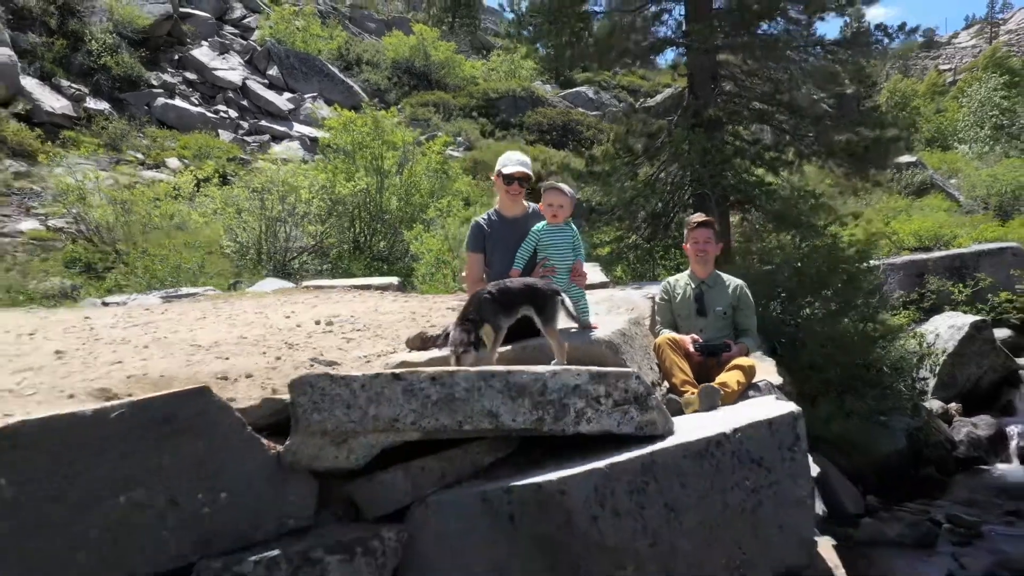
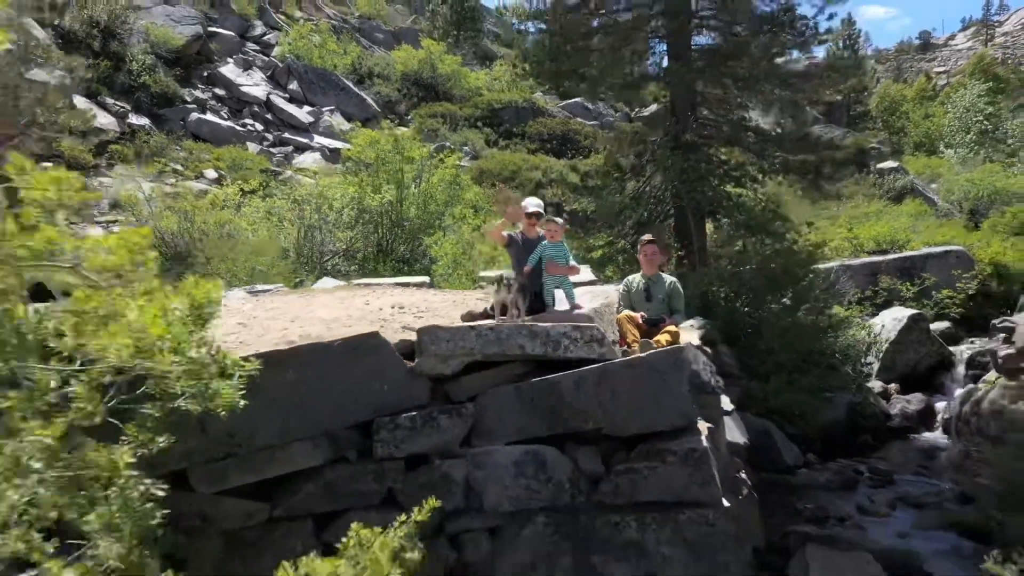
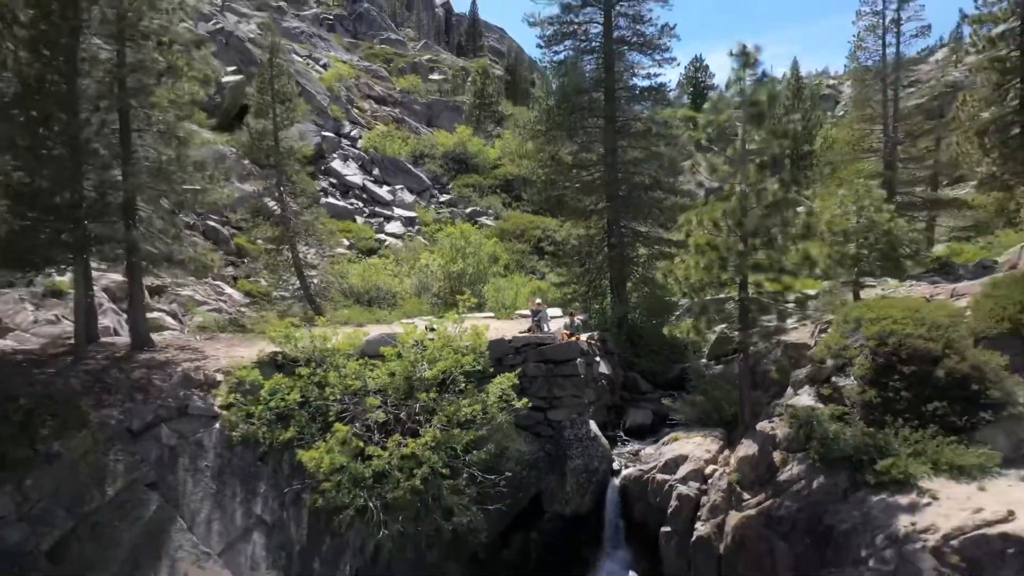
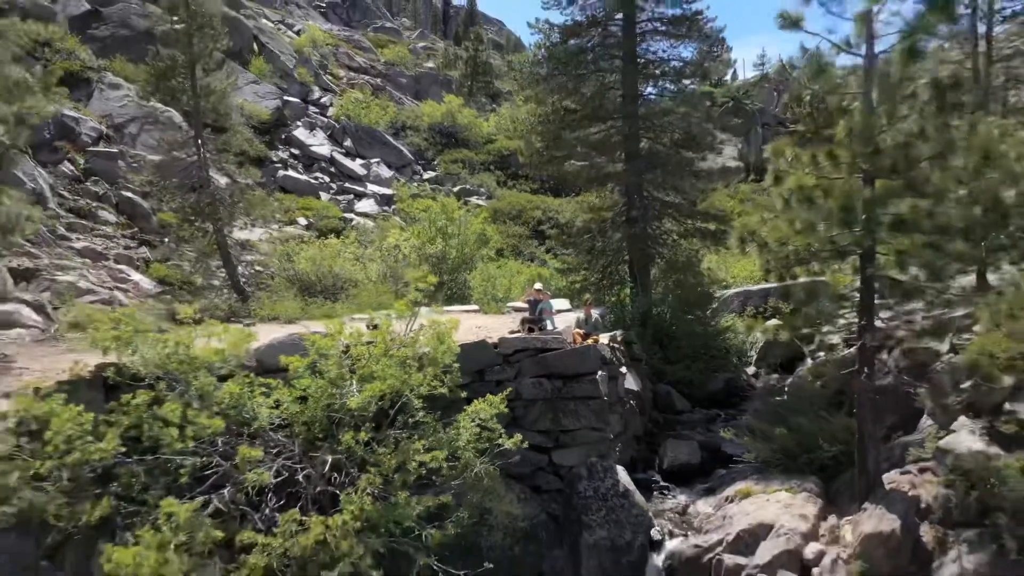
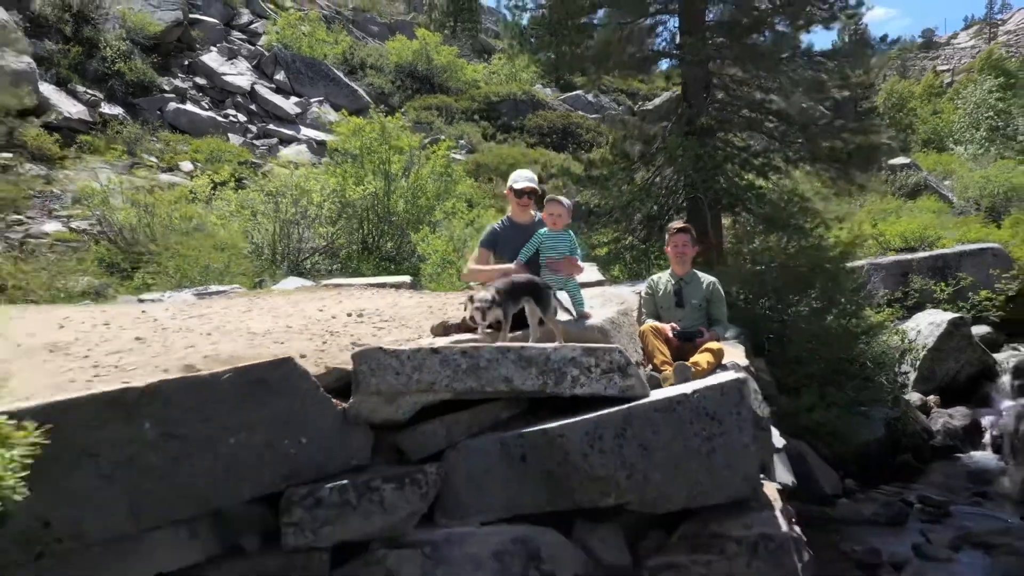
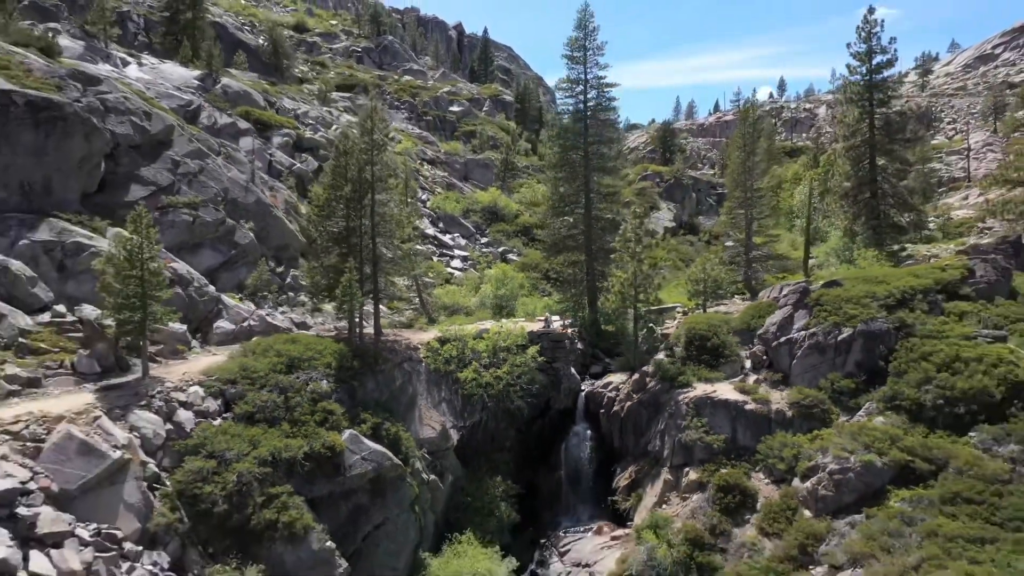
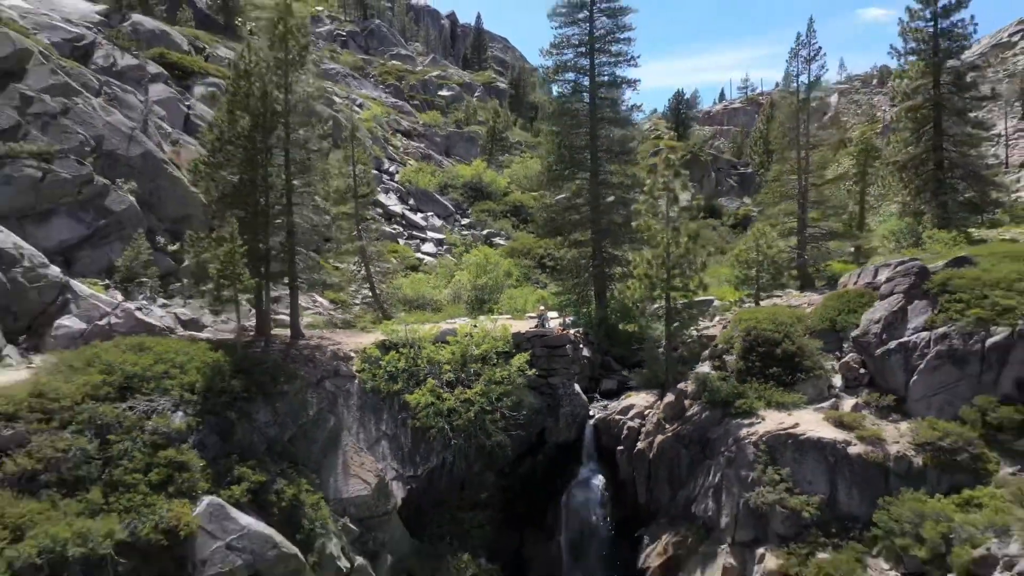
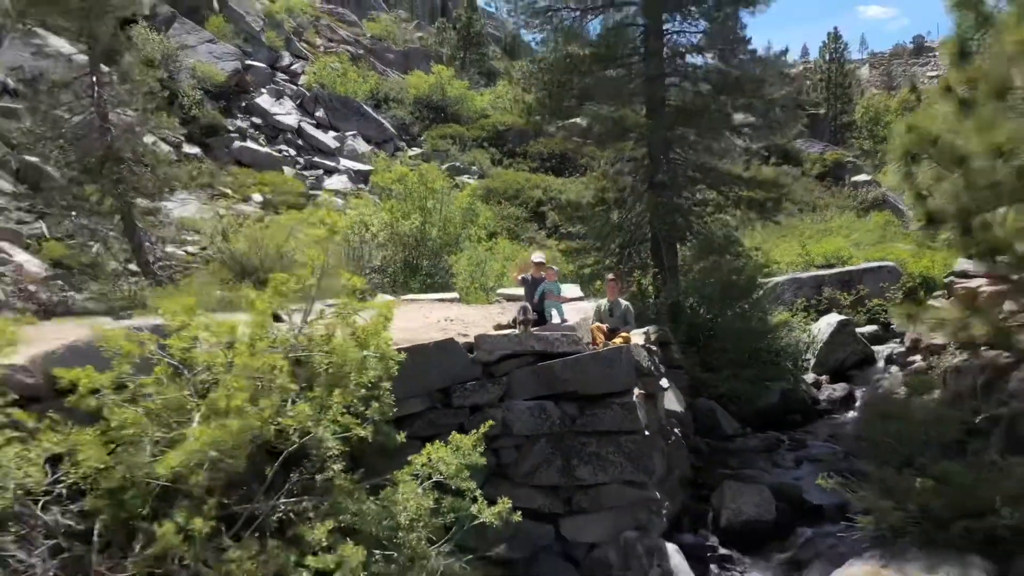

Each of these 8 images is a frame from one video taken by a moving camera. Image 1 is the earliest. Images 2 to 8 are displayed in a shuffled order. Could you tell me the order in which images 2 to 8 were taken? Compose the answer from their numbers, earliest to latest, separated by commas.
5, 2, 8, 4, 3, 7, 6
